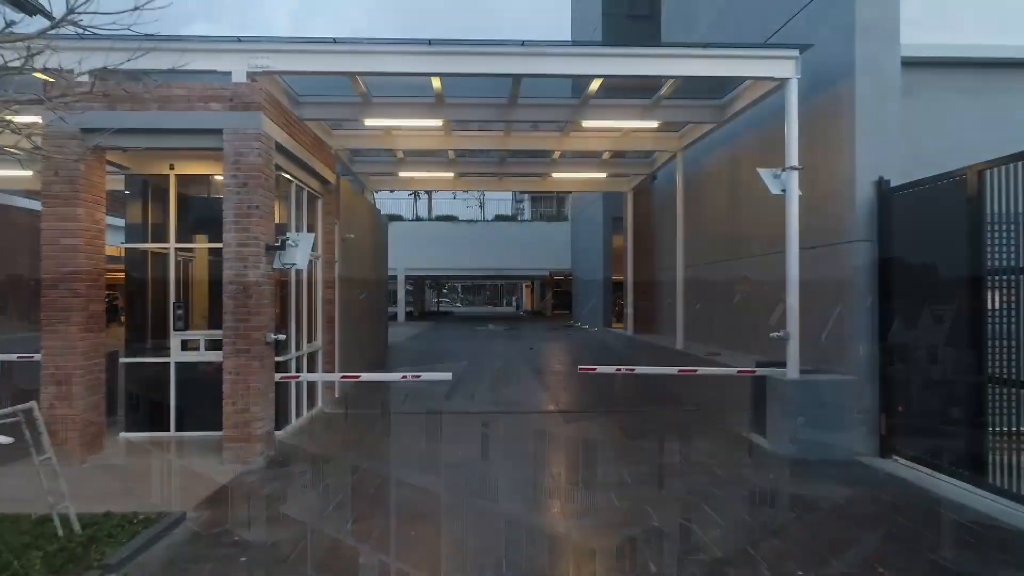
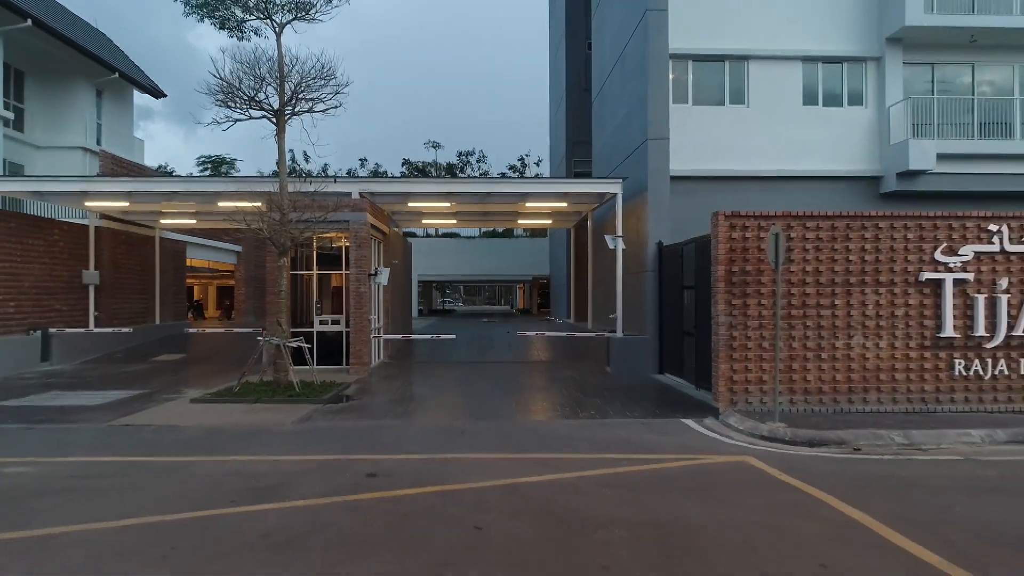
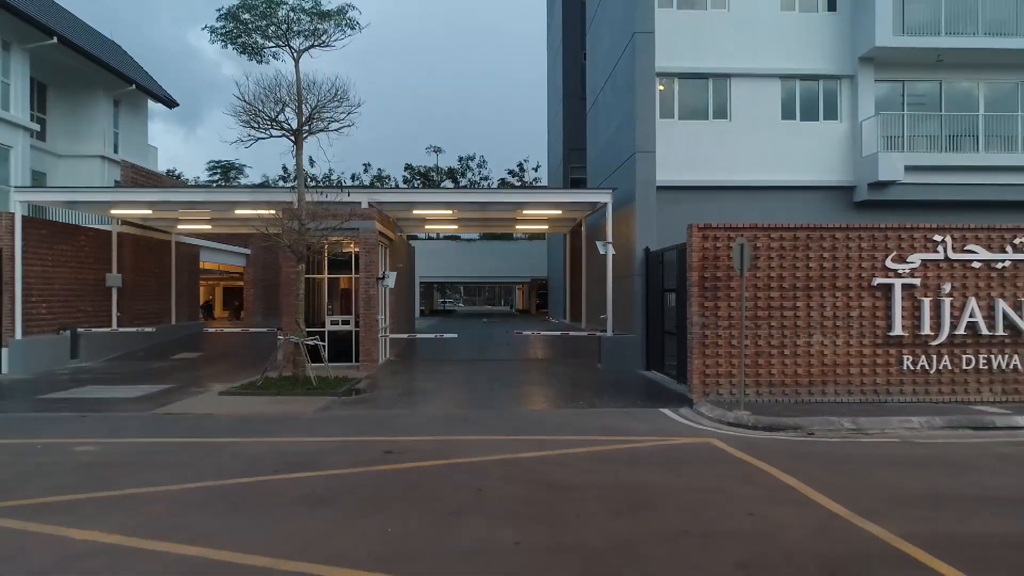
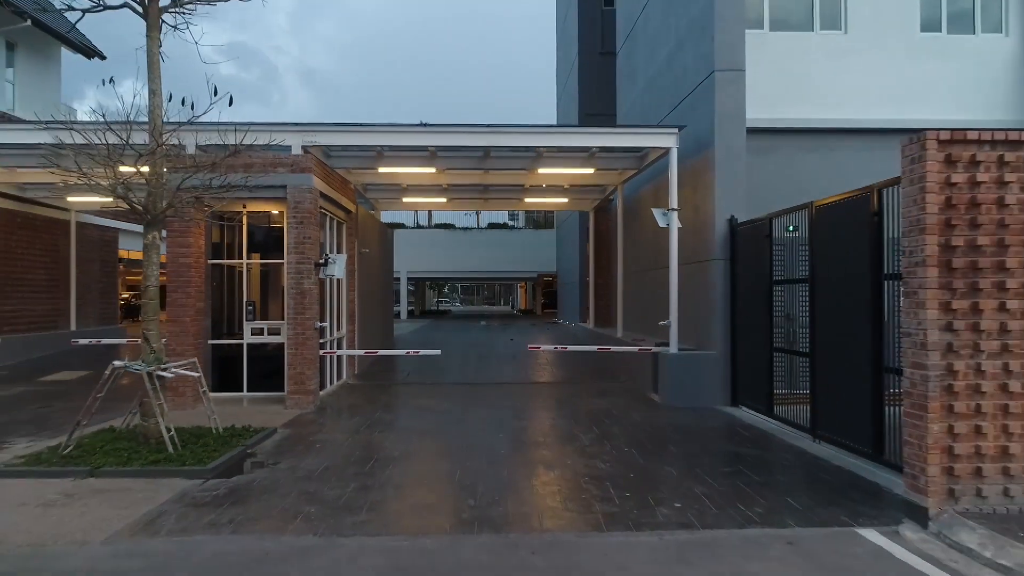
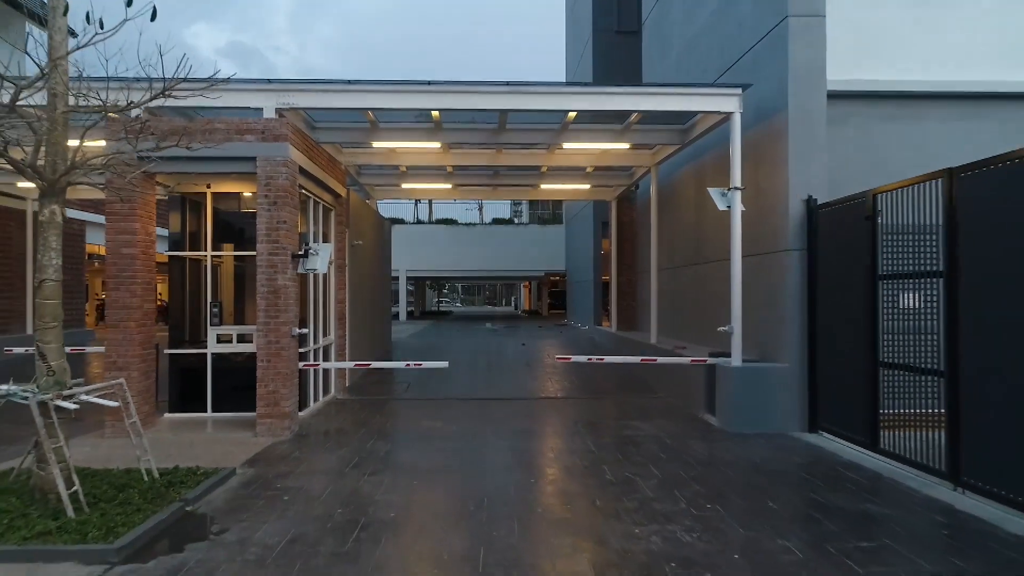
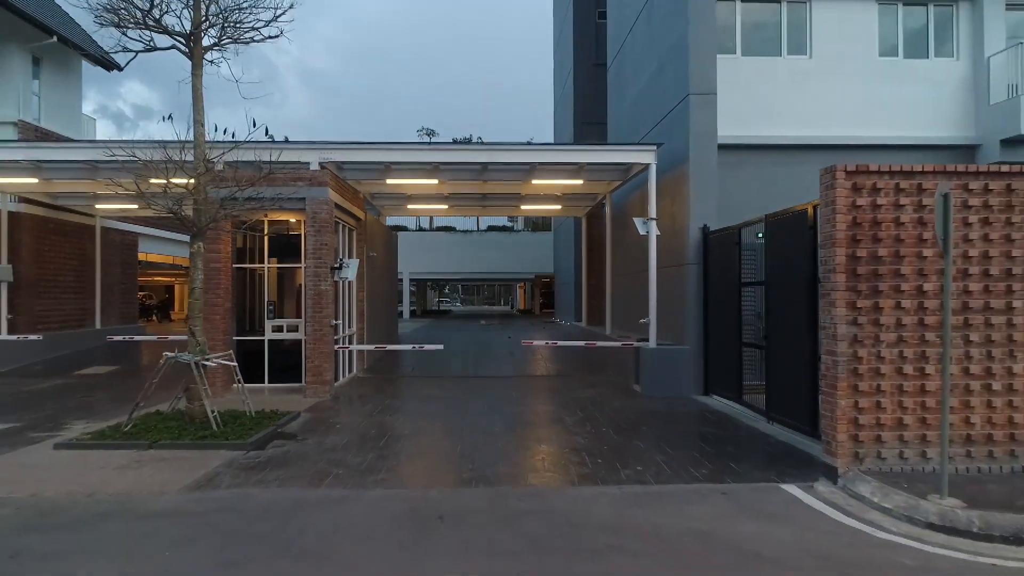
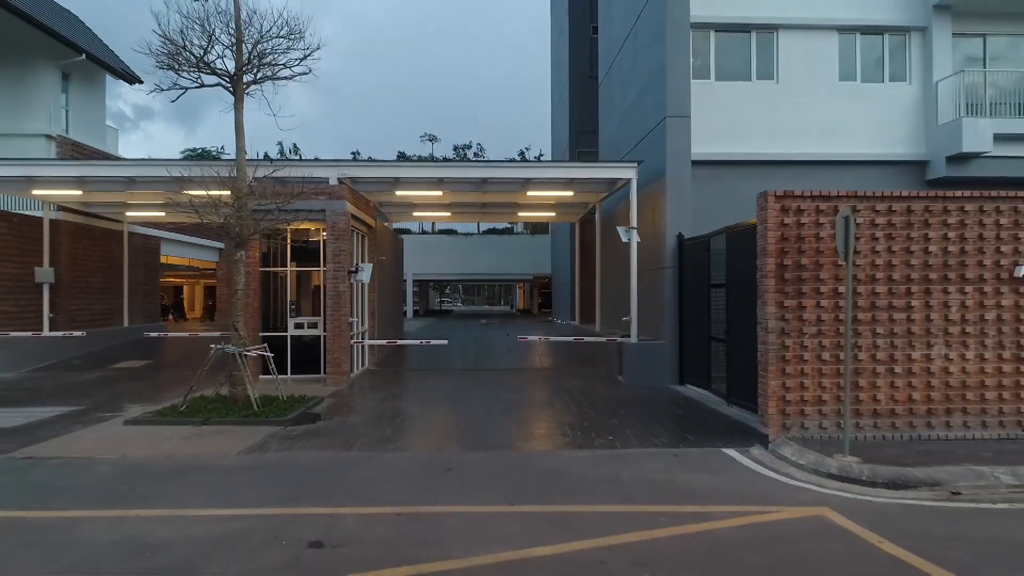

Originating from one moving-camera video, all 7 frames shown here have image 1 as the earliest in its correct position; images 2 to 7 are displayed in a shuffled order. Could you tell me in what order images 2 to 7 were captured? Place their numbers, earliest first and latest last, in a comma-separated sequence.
5, 4, 6, 7, 2, 3
